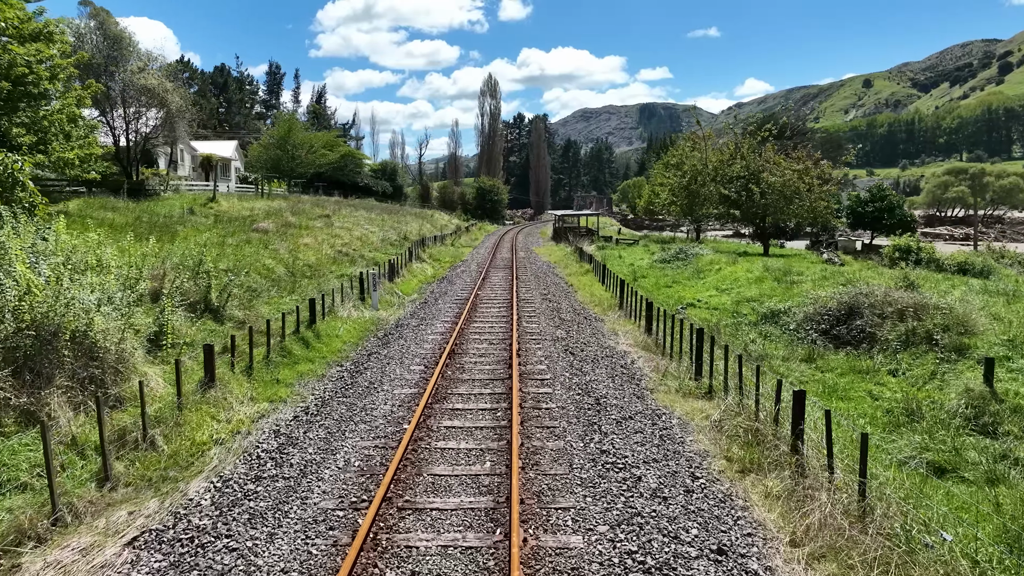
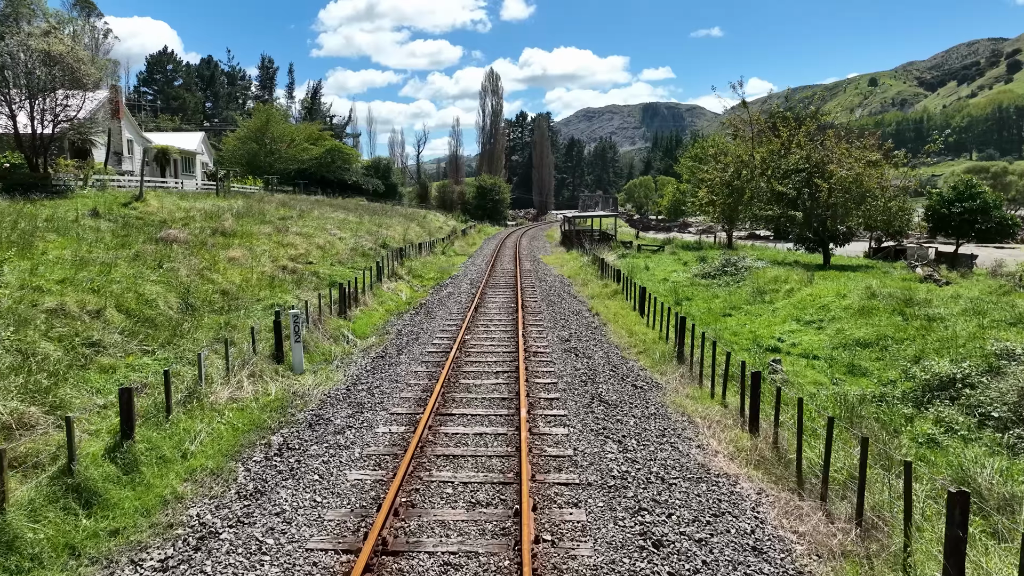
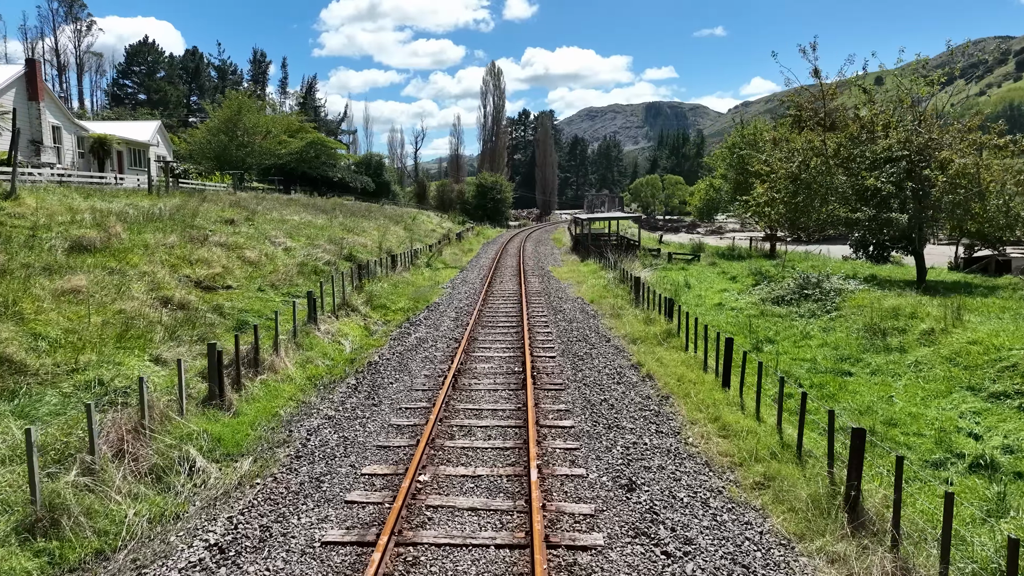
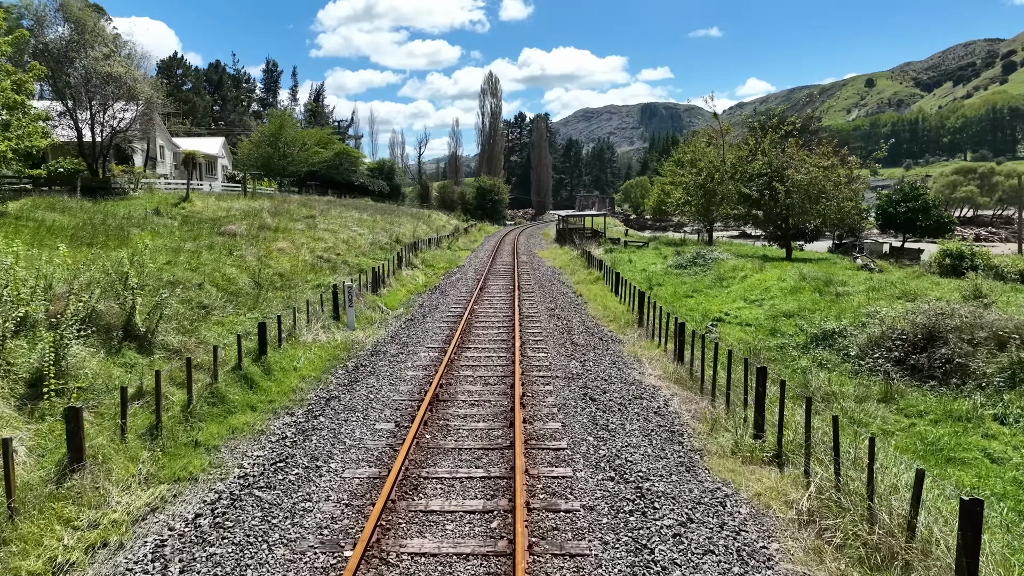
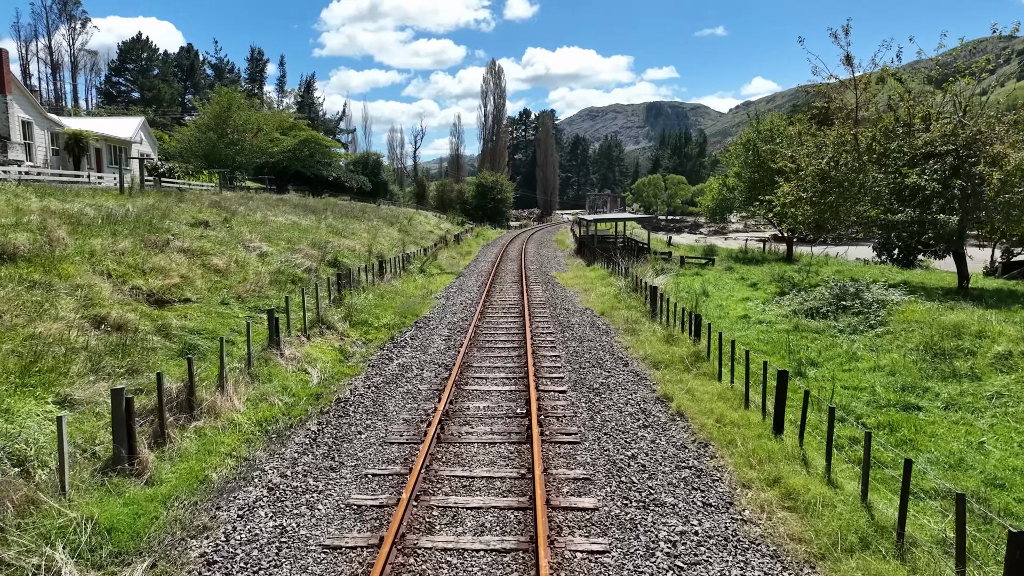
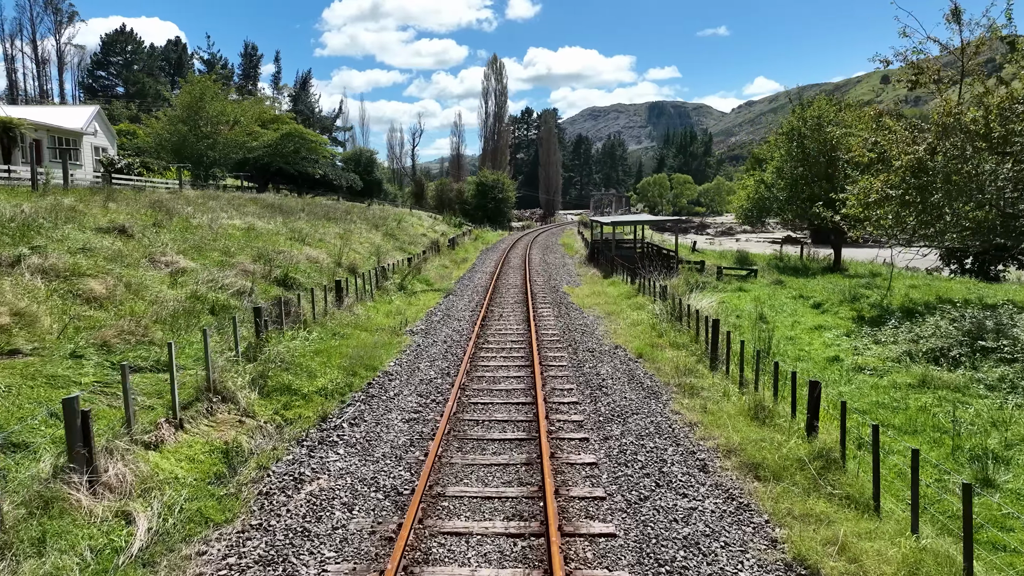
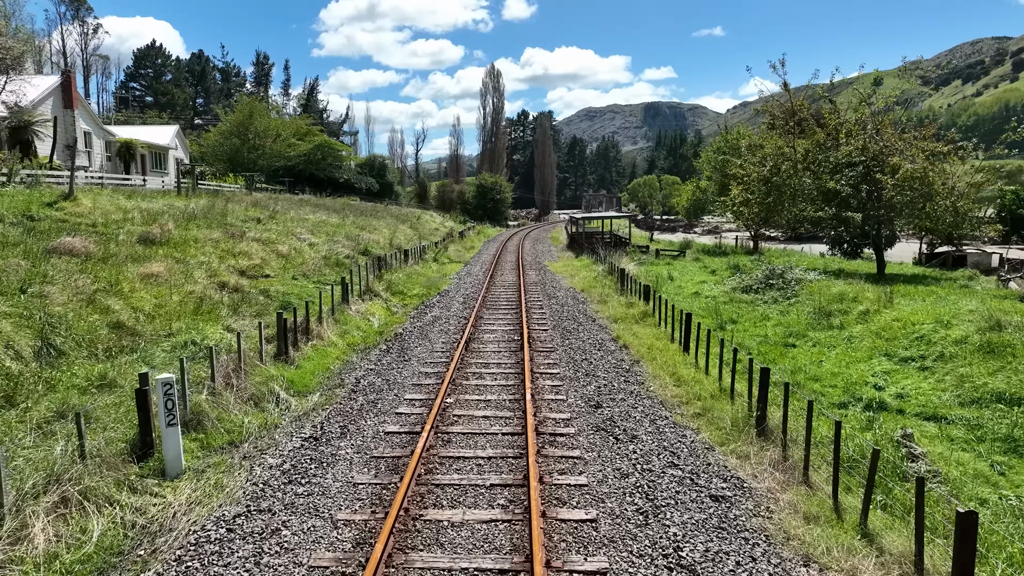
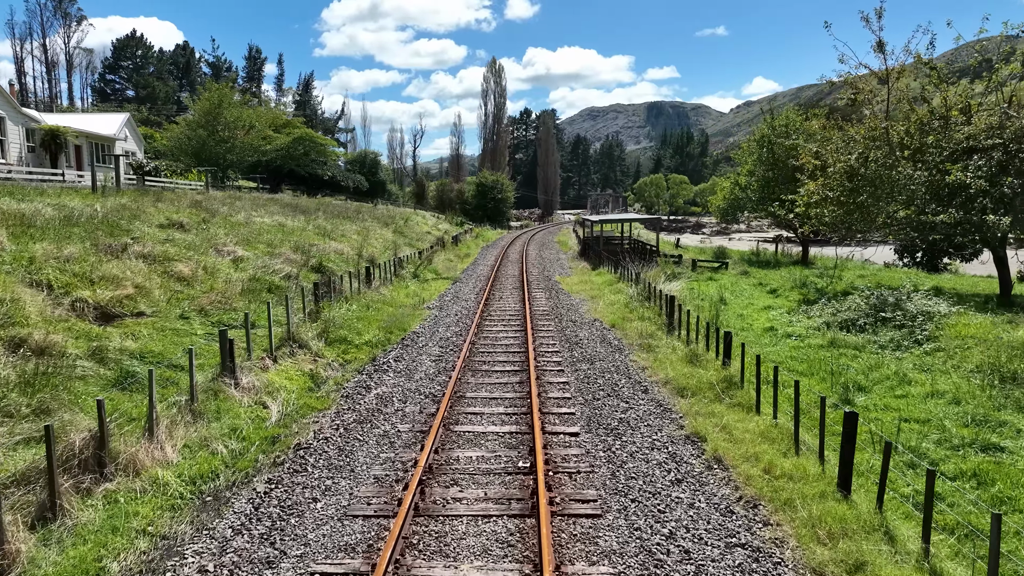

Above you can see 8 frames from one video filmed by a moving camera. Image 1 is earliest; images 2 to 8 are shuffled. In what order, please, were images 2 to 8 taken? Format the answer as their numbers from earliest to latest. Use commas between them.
4, 2, 7, 3, 5, 8, 6
